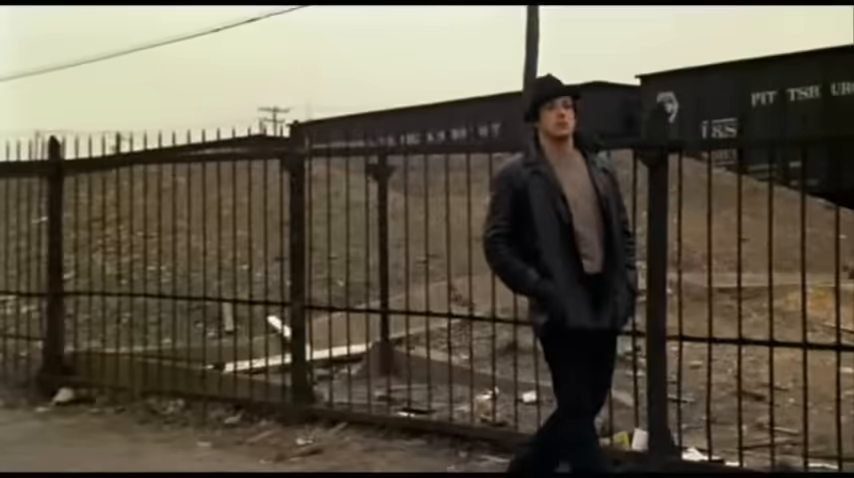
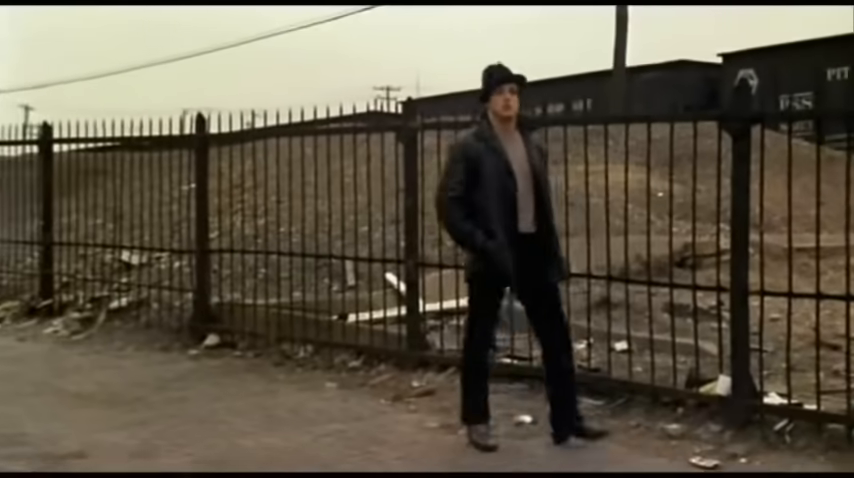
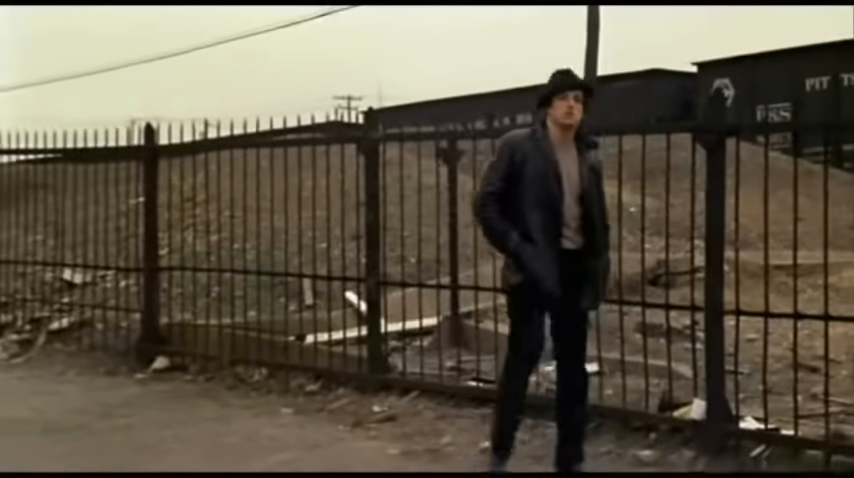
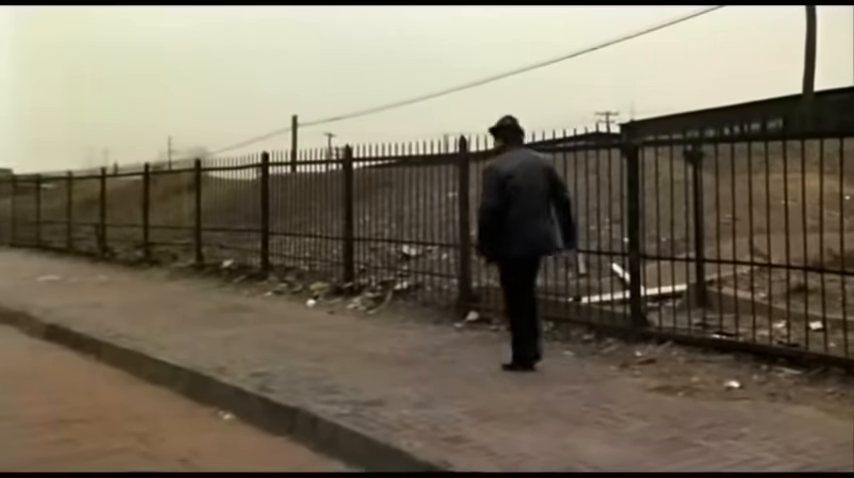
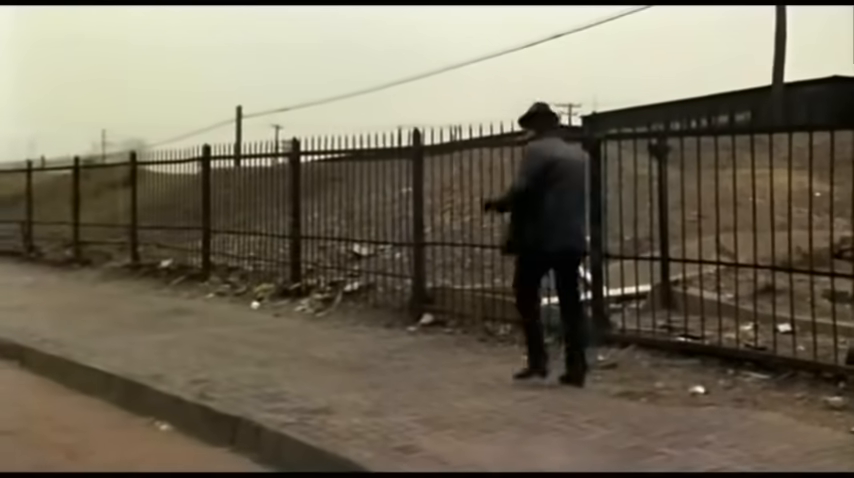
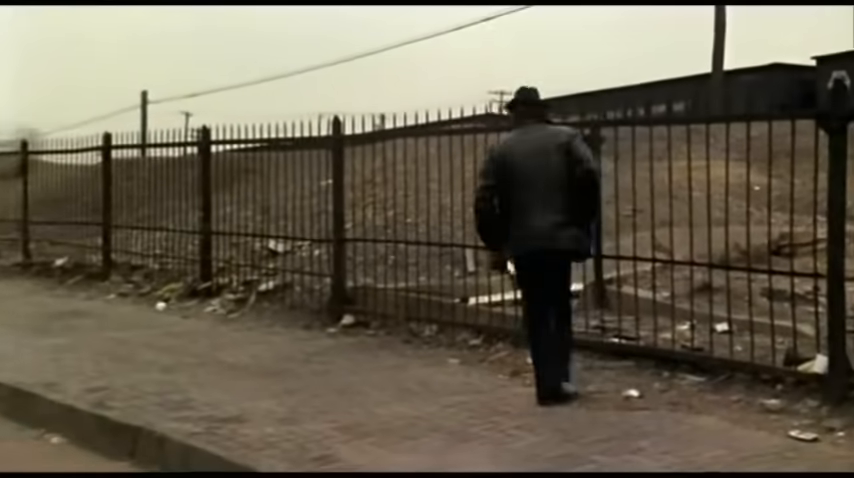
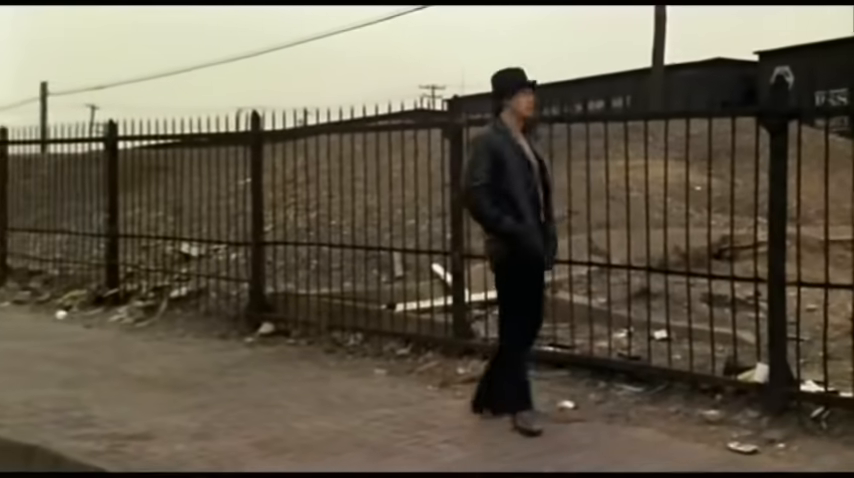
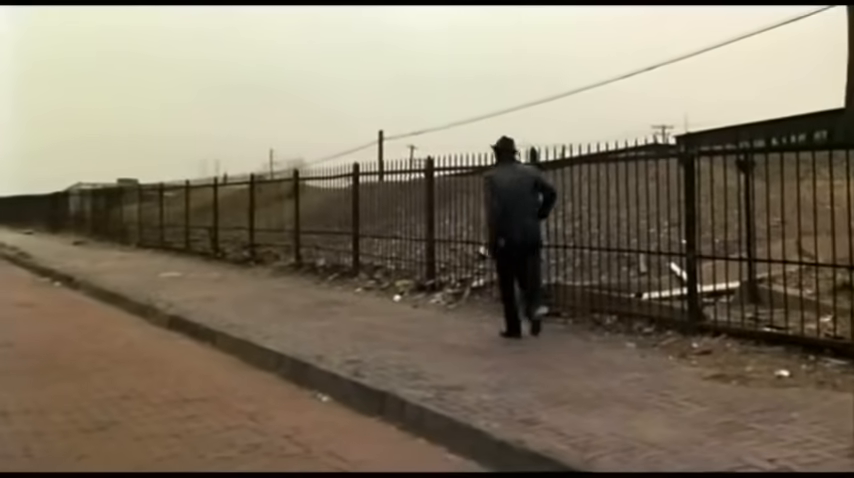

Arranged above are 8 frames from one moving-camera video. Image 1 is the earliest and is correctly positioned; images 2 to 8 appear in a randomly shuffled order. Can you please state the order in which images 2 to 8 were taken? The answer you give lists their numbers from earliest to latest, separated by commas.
3, 2, 7, 6, 5, 4, 8
